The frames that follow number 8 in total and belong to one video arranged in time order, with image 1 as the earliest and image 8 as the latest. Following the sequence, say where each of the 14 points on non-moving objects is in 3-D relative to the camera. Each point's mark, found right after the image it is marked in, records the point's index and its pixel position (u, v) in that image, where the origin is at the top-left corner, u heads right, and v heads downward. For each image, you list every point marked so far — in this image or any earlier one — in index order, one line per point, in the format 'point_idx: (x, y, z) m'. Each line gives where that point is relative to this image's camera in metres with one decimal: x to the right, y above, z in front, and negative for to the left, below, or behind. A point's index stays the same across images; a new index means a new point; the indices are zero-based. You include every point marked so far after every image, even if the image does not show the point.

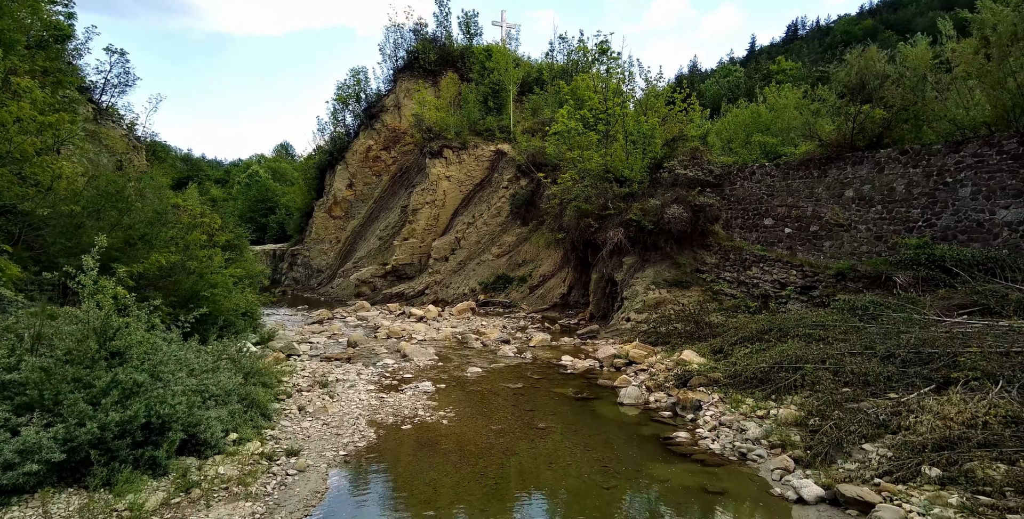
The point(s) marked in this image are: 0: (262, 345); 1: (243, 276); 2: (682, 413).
0: (-6.6, -2.2, +15.1) m
1: (-9.3, -0.6, +19.2) m
2: (+2.6, -2.4, +9.0) m
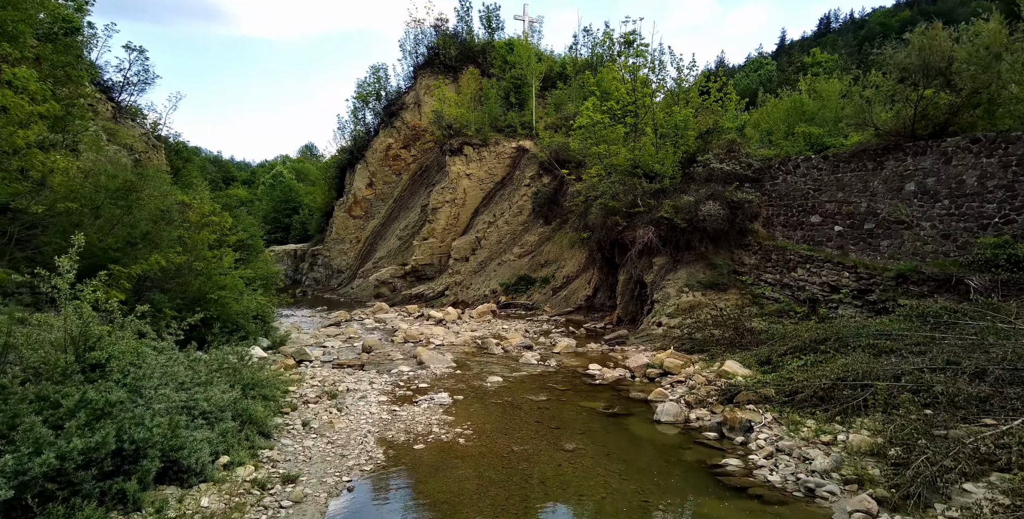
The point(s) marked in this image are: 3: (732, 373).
0: (-6.0, -2.3, +14.4) m
1: (-8.5, -0.6, +18.6) m
2: (+3.0, -2.4, +7.9) m
3: (+3.8, -2.0, +10.2) m
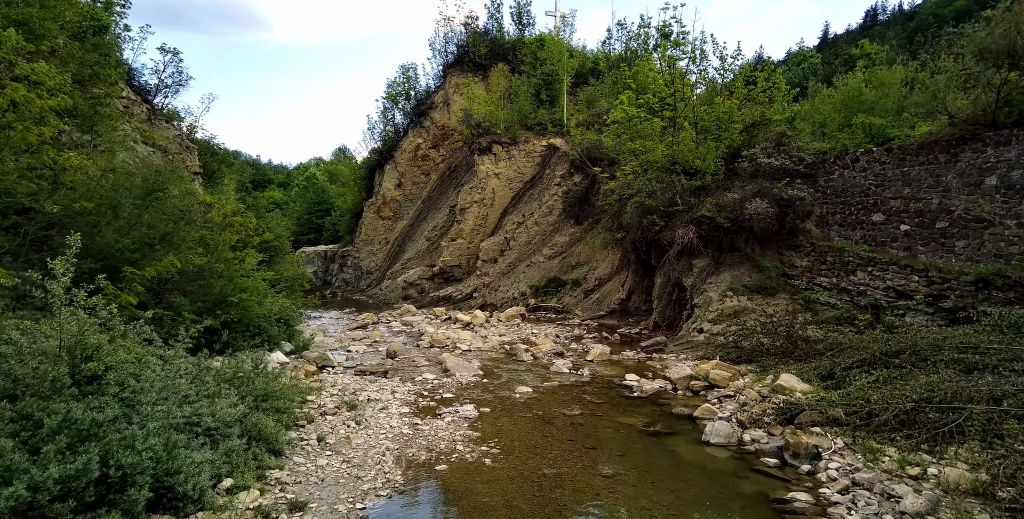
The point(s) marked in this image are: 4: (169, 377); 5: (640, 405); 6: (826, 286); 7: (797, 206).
0: (-5.2, -2.3, +13.9) m
1: (-7.6, -0.6, +18.2) m
2: (+3.4, -2.4, +7.0) m
3: (+4.4, -2.0, +9.2) m
4: (-3.9, -1.3, +6.6) m
5: (+2.2, -2.5, +9.9) m
6: (+7.1, -0.6, +13.3) m
7: (+6.9, +1.3, +14.1) m
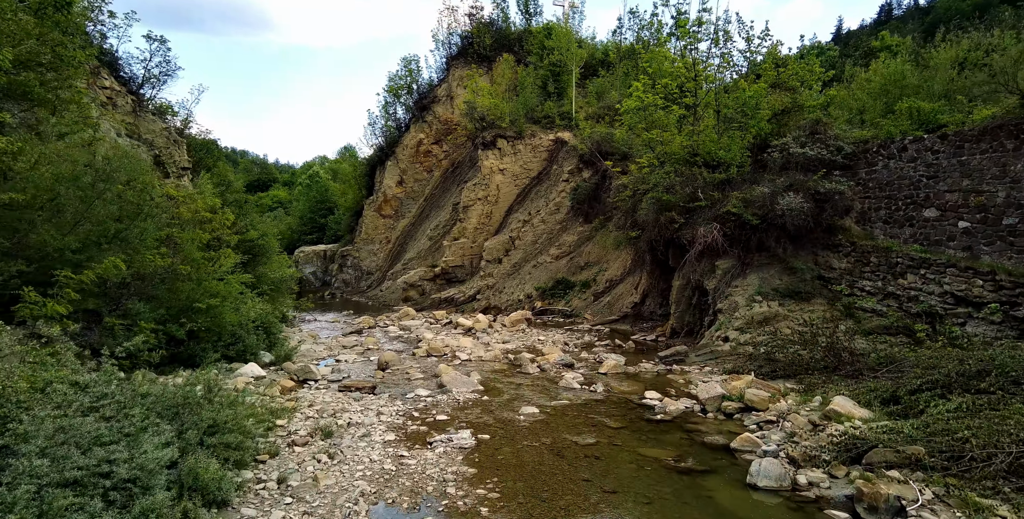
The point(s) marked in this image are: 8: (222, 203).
0: (-5.2, -2.3, +12.5) m
1: (-7.4, -0.6, +16.9) m
2: (+3.4, -2.4, +5.5) m
3: (+4.4, -2.0, +7.7) m
4: (-3.9, -1.4, +5.2) m
5: (+2.2, -2.5, +8.4) m
6: (+7.2, -0.6, +11.8) m
7: (+7.0, +1.3, +12.6) m
8: (-8.5, +1.6, +17.0) m
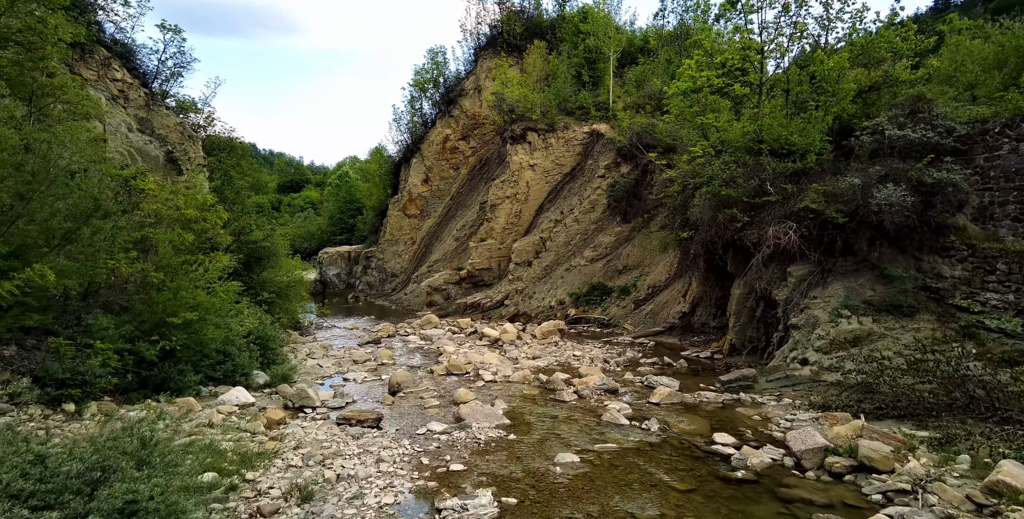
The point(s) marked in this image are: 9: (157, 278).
0: (-4.5, -2.4, +10.7) m
1: (-6.6, -0.7, +15.2) m
2: (+3.6, -2.5, +3.3) m
3: (+4.7, -2.1, +5.4) m
4: (-3.6, -1.4, +3.3) m
5: (+2.6, -2.6, +6.3) m
6: (+7.8, -0.7, +9.3) m
7: (+7.6, +1.2, +10.2) m
8: (-7.6, +1.5, +15.4) m
9: (-5.7, -0.3, +9.4) m
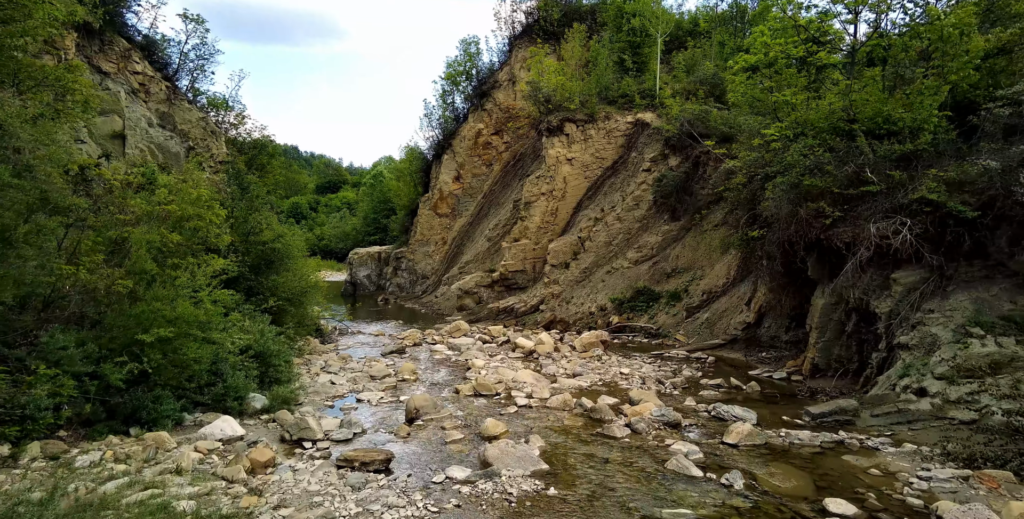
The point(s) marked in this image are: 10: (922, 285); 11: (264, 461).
0: (-3.9, -2.5, +9.1) m
1: (-5.7, -0.8, +13.7) m
2: (+3.8, -2.6, +1.2) m
3: (+5.0, -2.2, +3.2) m
4: (-3.4, -1.5, +1.7) m
5: (+3.0, -2.7, +4.2) m
6: (+8.3, -0.8, +7.0) m
7: (+8.2, +1.1, +7.8) m
8: (-6.7, +1.5, +13.9) m
9: (-5.2, -0.4, +7.8) m
10: (+6.5, -0.4, +9.2) m
11: (-3.1, -2.5, +7.1) m
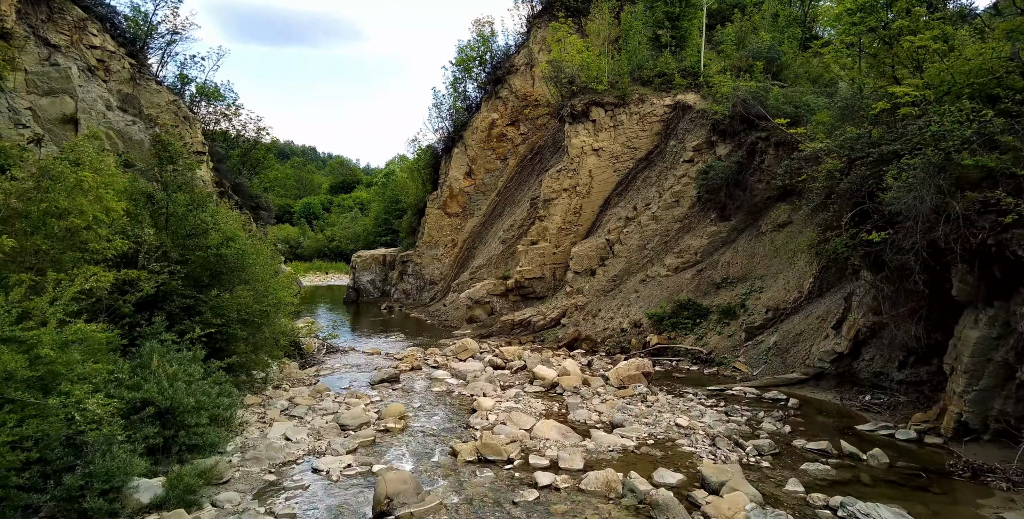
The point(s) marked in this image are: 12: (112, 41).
0: (-3.7, -2.6, +5.9) m
1: (-5.4, -1.0, +10.5) m
2: (+3.8, -2.8, -2.3) m
3: (+5.1, -2.4, -0.2) m
4: (-3.5, -1.7, -1.6) m
5: (+3.0, -2.8, +0.8) m
6: (+8.4, -1.0, +3.4) m
7: (+8.3, +0.9, +4.2) m
8: (-6.4, +1.3, +10.7) m
9: (-5.0, -0.5, +4.6) m
10: (+6.7, -0.6, +5.6) m
11: (-2.9, -2.7, +3.9) m
12: (-13.4, +7.3, +19.5) m
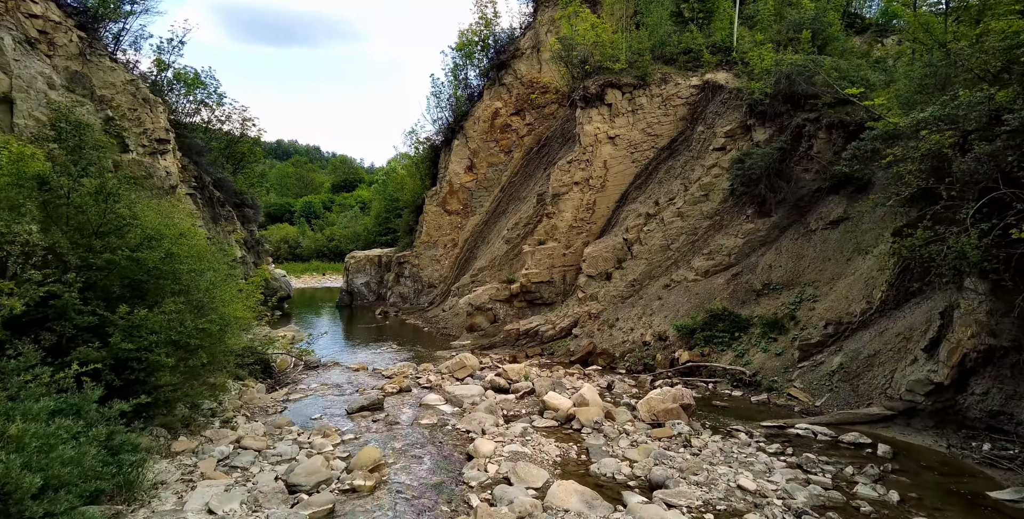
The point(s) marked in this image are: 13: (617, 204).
0: (-3.7, -2.7, +3.4) m
1: (-5.3, -1.0, +8.0) m
2: (+3.7, -2.9, -4.8) m
3: (+5.1, -2.5, -2.8) m
4: (-3.5, -1.7, -4.0) m
5: (+3.0, -2.9, -1.7) m
6: (+8.5, -1.1, +0.9) m
7: (+8.4, +0.8, +1.7) m
8: (-6.3, +1.2, +8.3) m
9: (-5.0, -0.6, +2.2) m
10: (+6.8, -0.7, +3.1) m
11: (-2.9, -2.7, +1.4) m
12: (-13.2, +7.2, +17.1) m
13: (+3.6, +1.9, +19.2) m
